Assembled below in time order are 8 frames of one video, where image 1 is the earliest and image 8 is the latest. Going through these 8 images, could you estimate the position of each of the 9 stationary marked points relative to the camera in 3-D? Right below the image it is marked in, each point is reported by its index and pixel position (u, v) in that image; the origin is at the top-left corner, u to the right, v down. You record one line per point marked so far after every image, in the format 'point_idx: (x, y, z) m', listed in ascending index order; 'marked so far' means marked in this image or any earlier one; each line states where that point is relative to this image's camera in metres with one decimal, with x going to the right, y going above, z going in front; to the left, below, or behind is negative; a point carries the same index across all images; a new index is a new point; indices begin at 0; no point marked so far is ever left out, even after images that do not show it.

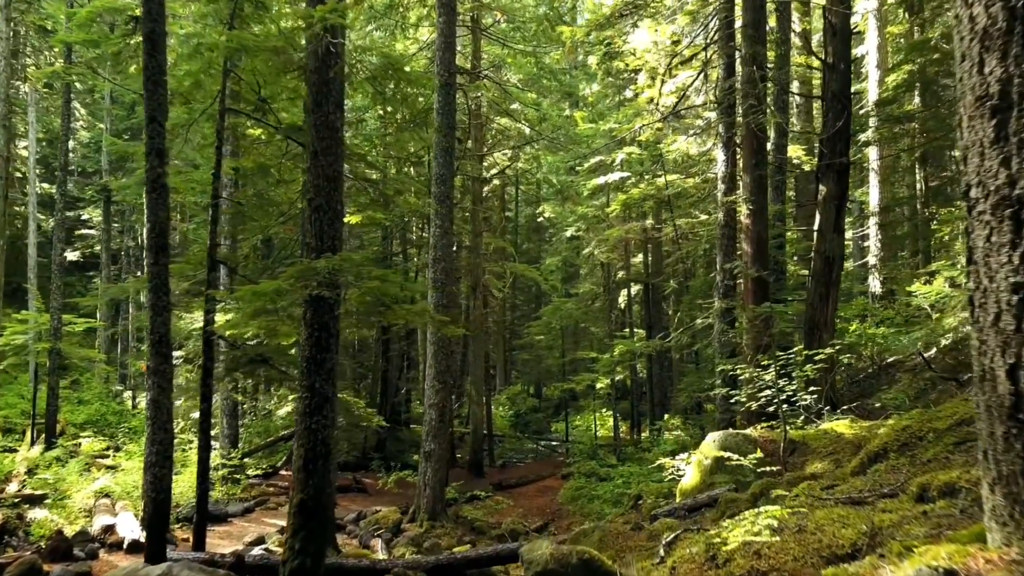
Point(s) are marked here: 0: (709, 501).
0: (+1.7, -1.8, +6.7) m
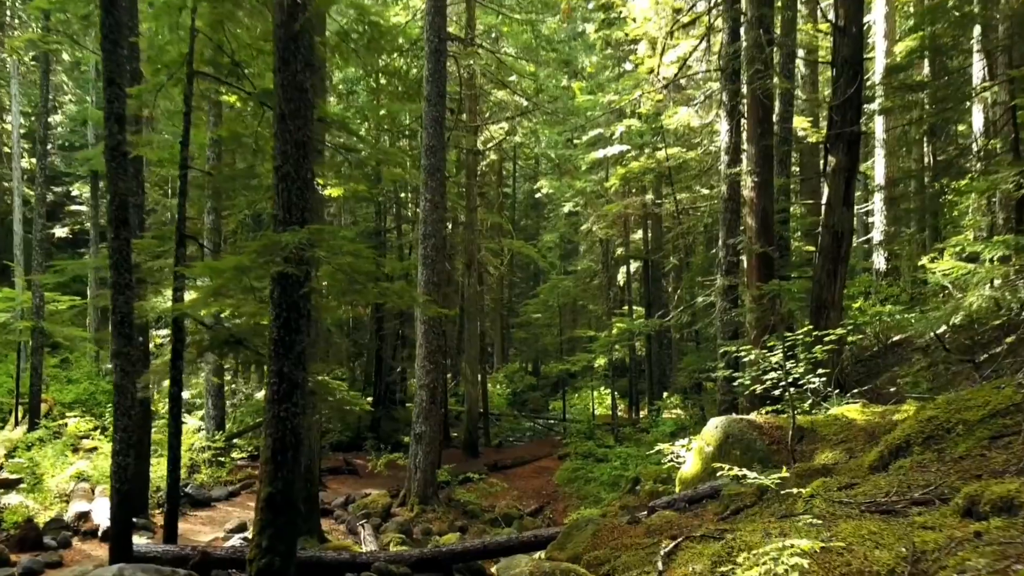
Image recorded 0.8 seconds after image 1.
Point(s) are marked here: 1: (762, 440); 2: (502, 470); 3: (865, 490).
0: (+1.6, -1.7, +6.2) m
1: (+2.2, -1.3, +6.7) m
2: (-0.2, -3.9, +16.5) m
3: (+1.7, -1.0, +3.7) m
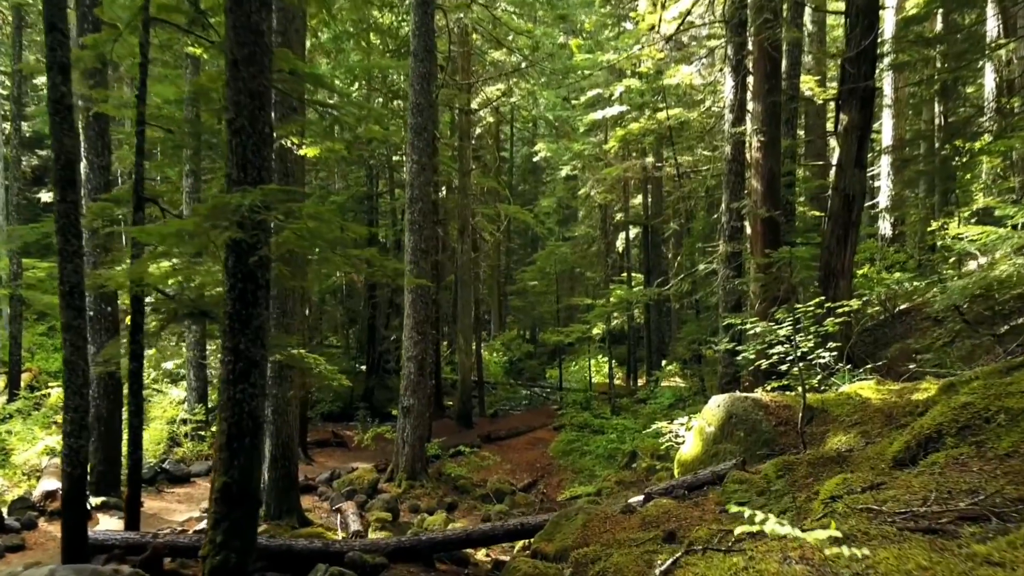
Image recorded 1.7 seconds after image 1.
0: (+1.5, -1.4, +5.7) m
1: (+2.0, -1.1, +6.2) m
2: (-0.3, -3.2, +16.1) m
3: (+1.6, -0.8, +3.2) m
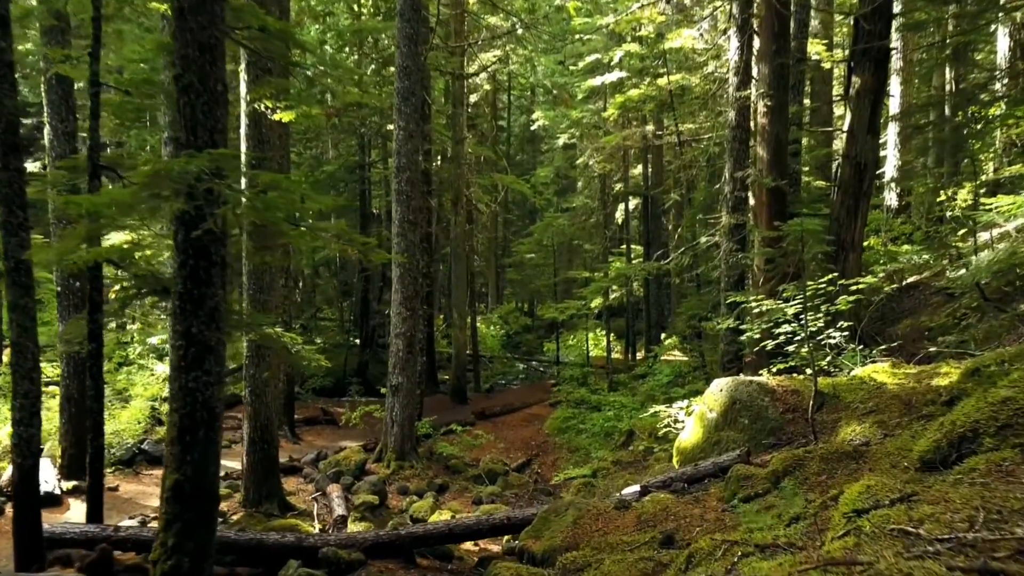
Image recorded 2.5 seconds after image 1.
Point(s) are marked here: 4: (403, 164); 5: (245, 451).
0: (+1.4, -1.3, +5.3) m
1: (+1.9, -0.9, +5.7) m
2: (-0.4, -2.7, +15.7) m
3: (+1.5, -0.8, +2.7) m
4: (-1.5, +1.7, +10.9) m
5: (-2.9, -1.8, +8.4) m
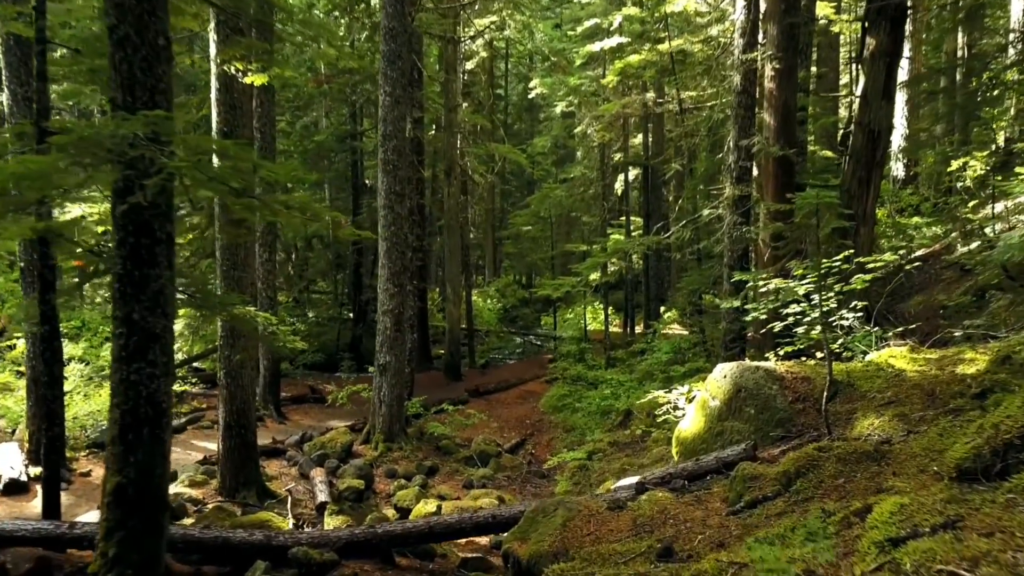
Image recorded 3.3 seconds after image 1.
0: (+1.3, -1.1, +4.9) m
1: (+1.8, -0.7, +5.2) m
2: (-0.5, -2.1, +15.3) m
3: (+1.4, -0.7, +2.3) m
4: (-1.6, +2.1, +10.3) m
5: (-3.0, -1.5, +8.0) m
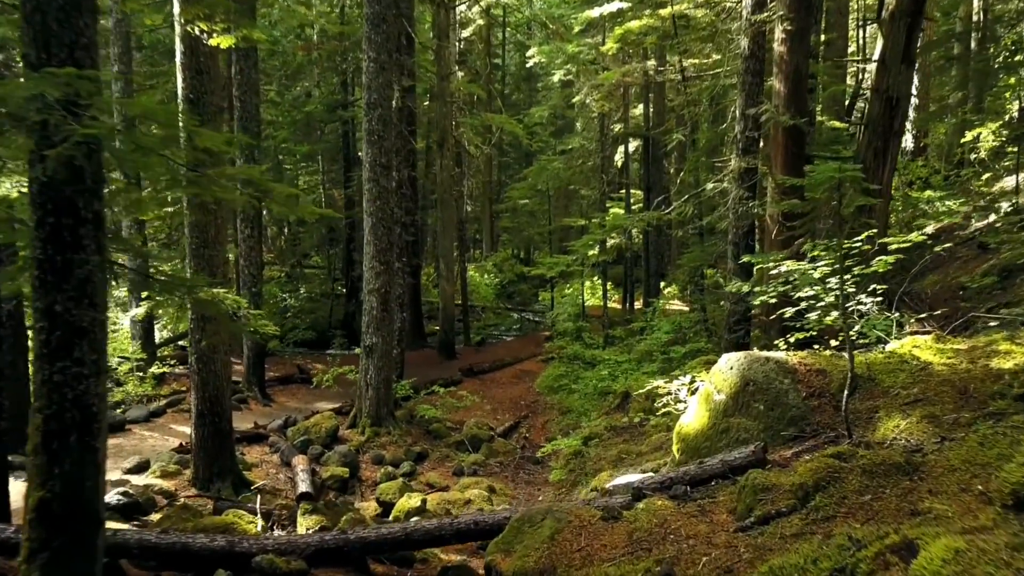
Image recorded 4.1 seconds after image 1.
0: (+1.2, -1.0, +4.4) m
1: (+1.7, -0.6, +4.8) m
2: (-0.6, -1.7, +14.9) m
3: (+1.3, -0.7, +1.8) m
4: (-1.7, +2.4, +9.8) m
5: (-3.1, -1.3, +7.5) m
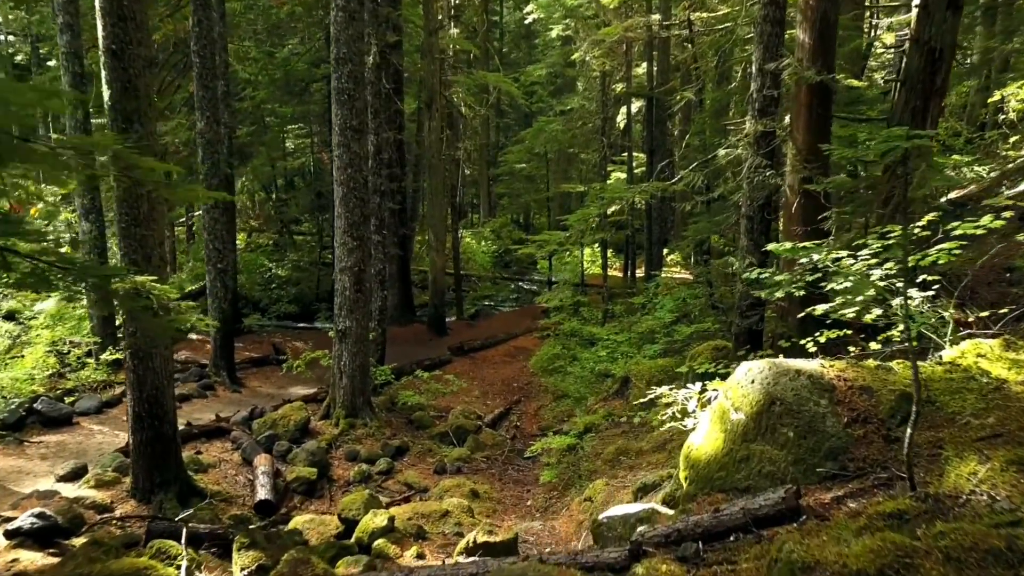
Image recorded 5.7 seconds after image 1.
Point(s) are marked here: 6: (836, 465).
0: (+1.0, -1.0, +3.4) m
1: (+1.6, -0.6, +3.8) m
2: (-0.8, -1.2, +14.0) m
3: (+1.1, -0.9, +0.8) m
4: (-1.9, +2.6, +8.7) m
5: (-3.3, -1.2, +6.6) m
6: (+1.5, -0.8, +3.6) m
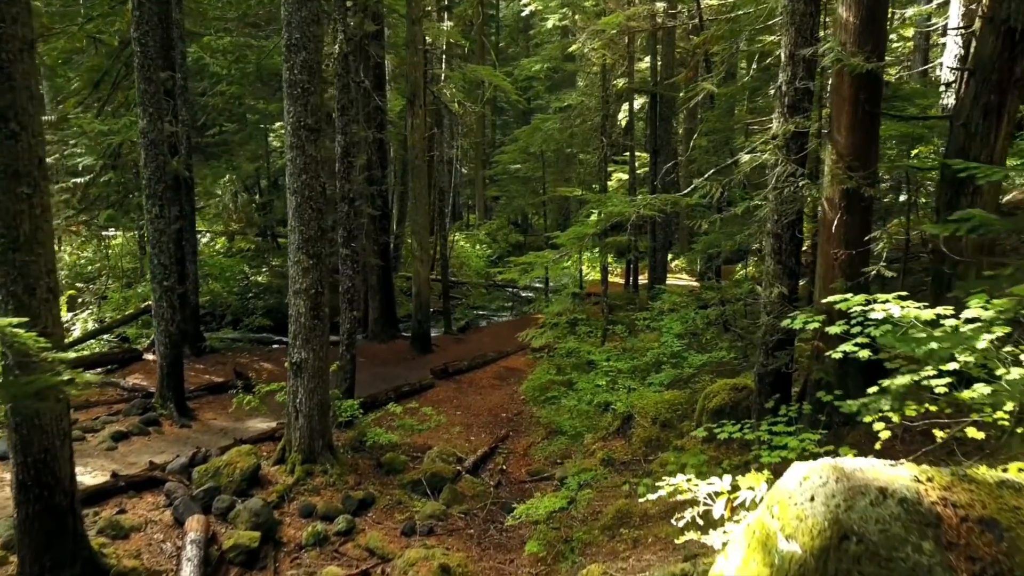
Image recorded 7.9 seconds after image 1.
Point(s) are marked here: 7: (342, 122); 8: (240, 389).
0: (+0.9, -1.3, +2.2) m
1: (+1.4, -0.9, +2.5) m
2: (-0.9, -1.4, +12.7) m
3: (+0.9, -1.2, -0.4) m
4: (-2.0, +2.3, +7.4) m
5: (-3.4, -1.5, +5.4) m
6: (+1.3, -1.1, +2.4) m
7: (-2.0, +2.0, +9.8) m
8: (-3.7, -1.4, +10.8) m
